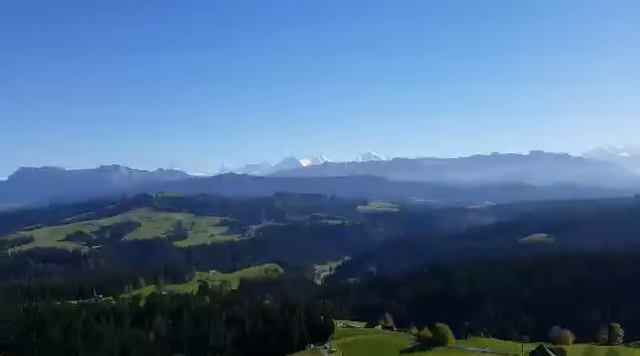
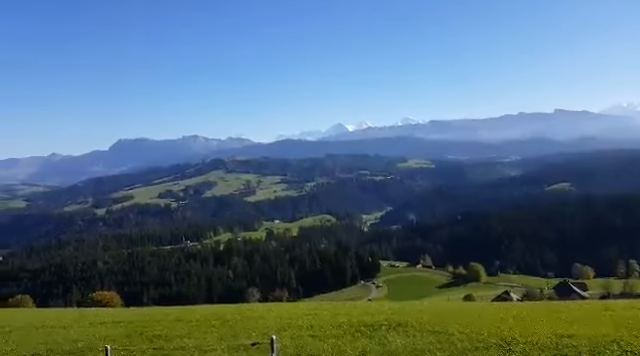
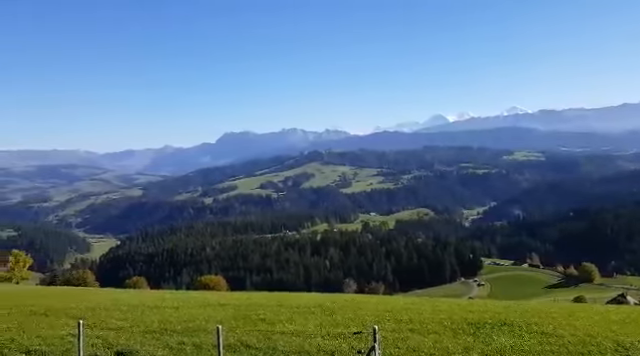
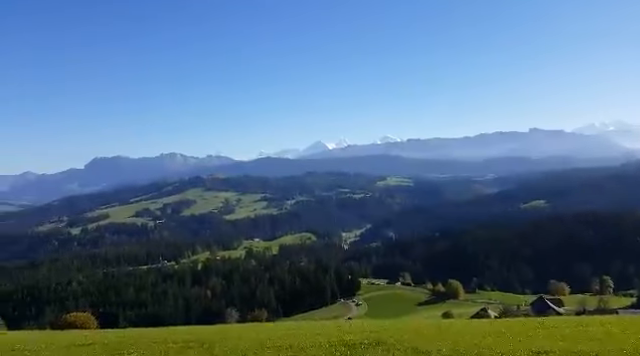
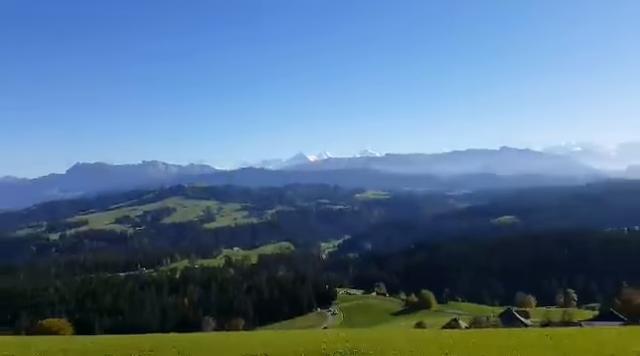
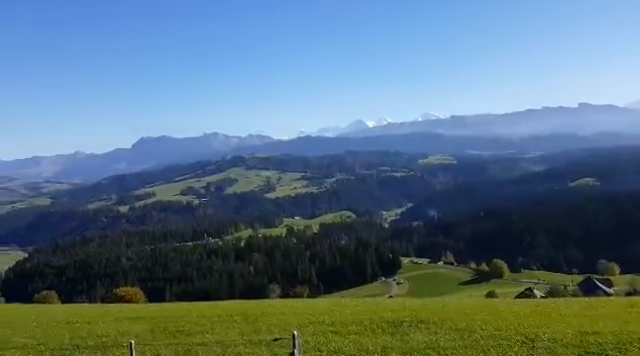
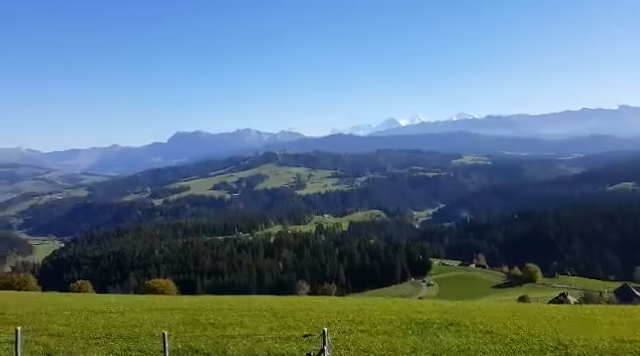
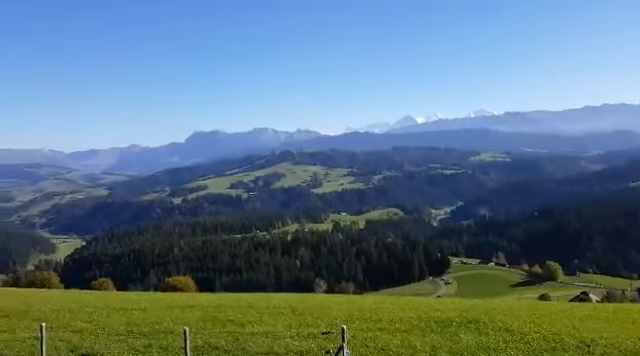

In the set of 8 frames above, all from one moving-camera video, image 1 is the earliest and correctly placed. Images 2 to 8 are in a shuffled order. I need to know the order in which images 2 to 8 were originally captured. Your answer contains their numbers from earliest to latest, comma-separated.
5, 4, 2, 6, 7, 8, 3
